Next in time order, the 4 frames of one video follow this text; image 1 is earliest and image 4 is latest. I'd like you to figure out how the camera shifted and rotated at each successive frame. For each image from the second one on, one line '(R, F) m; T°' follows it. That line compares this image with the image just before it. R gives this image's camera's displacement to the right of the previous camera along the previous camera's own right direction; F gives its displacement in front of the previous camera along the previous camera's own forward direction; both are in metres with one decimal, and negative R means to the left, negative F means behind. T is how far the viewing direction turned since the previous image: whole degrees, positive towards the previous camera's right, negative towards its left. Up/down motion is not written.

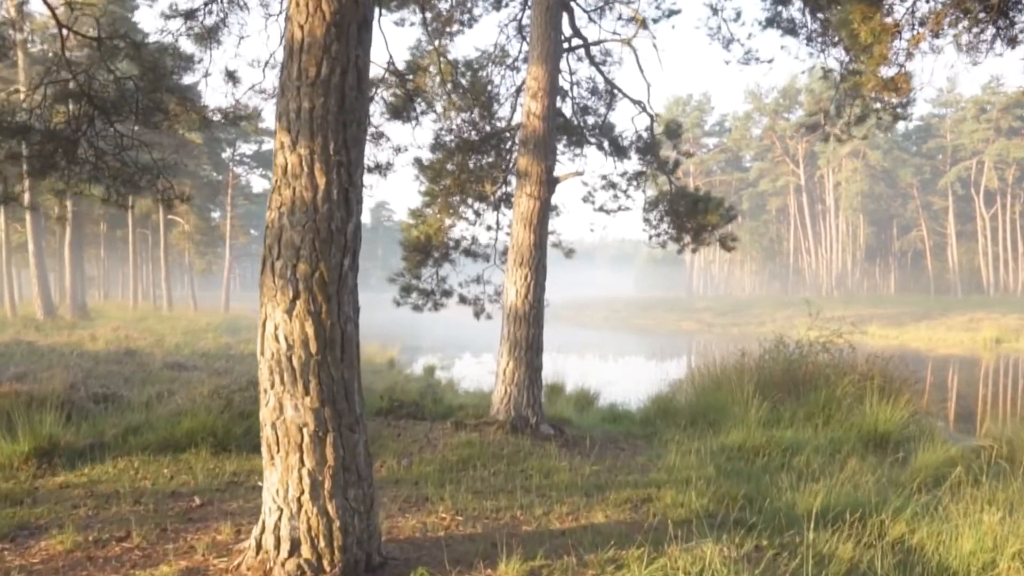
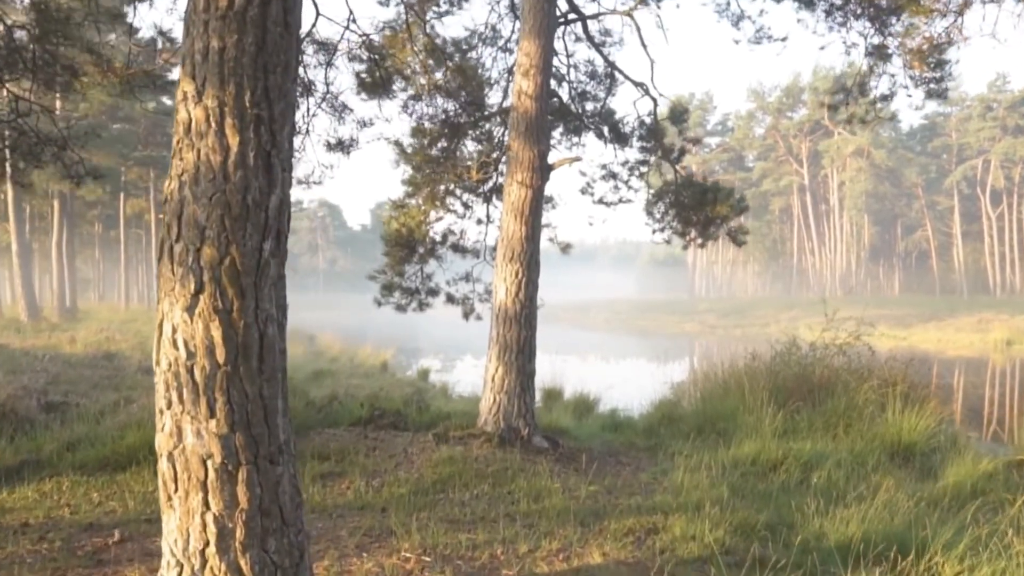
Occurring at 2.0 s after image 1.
(+0.1, +0.7) m; 0°
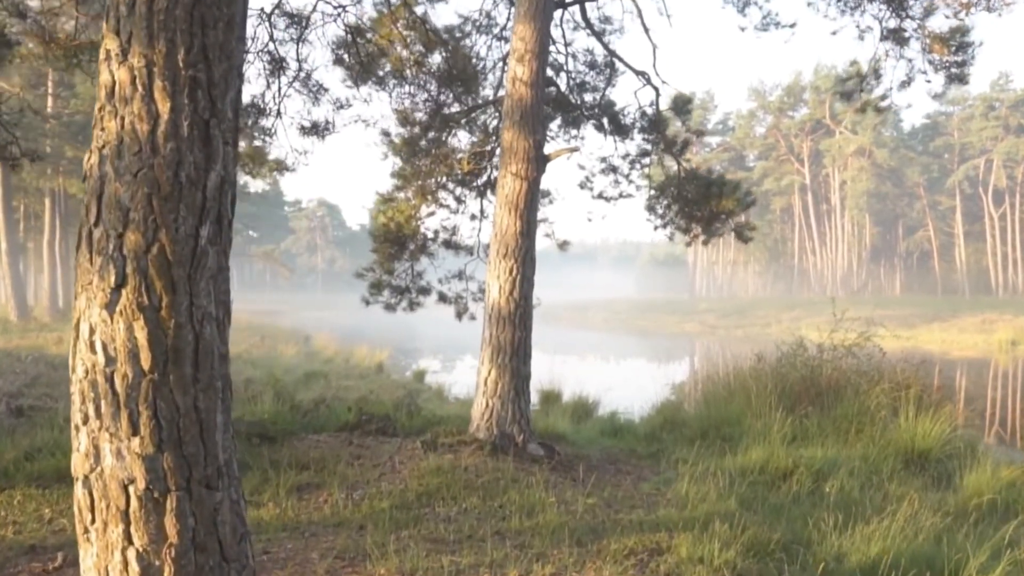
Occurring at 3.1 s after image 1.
(+0.1, +0.4) m; 0°
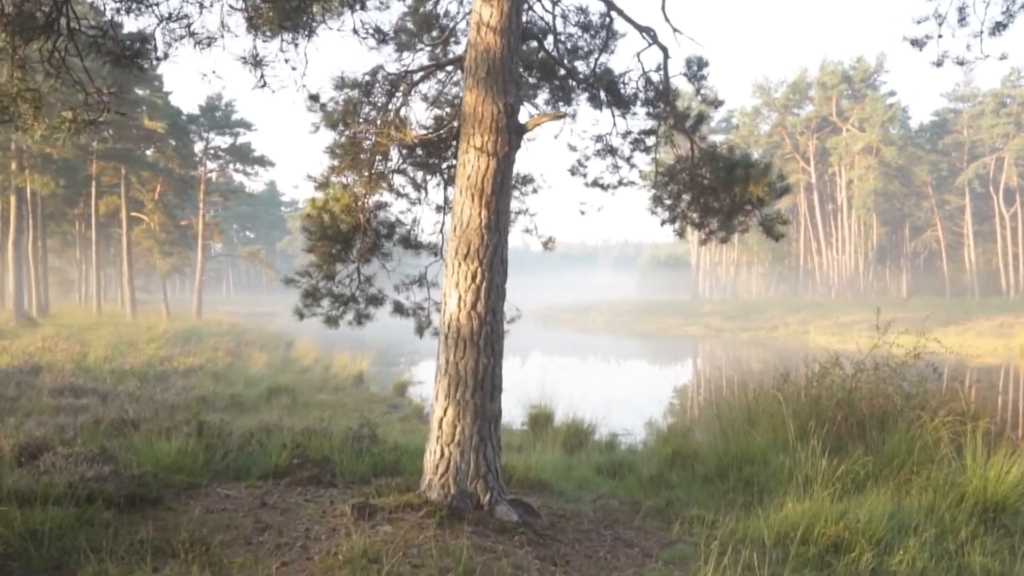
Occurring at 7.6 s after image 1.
(+0.2, +1.6) m; 0°
